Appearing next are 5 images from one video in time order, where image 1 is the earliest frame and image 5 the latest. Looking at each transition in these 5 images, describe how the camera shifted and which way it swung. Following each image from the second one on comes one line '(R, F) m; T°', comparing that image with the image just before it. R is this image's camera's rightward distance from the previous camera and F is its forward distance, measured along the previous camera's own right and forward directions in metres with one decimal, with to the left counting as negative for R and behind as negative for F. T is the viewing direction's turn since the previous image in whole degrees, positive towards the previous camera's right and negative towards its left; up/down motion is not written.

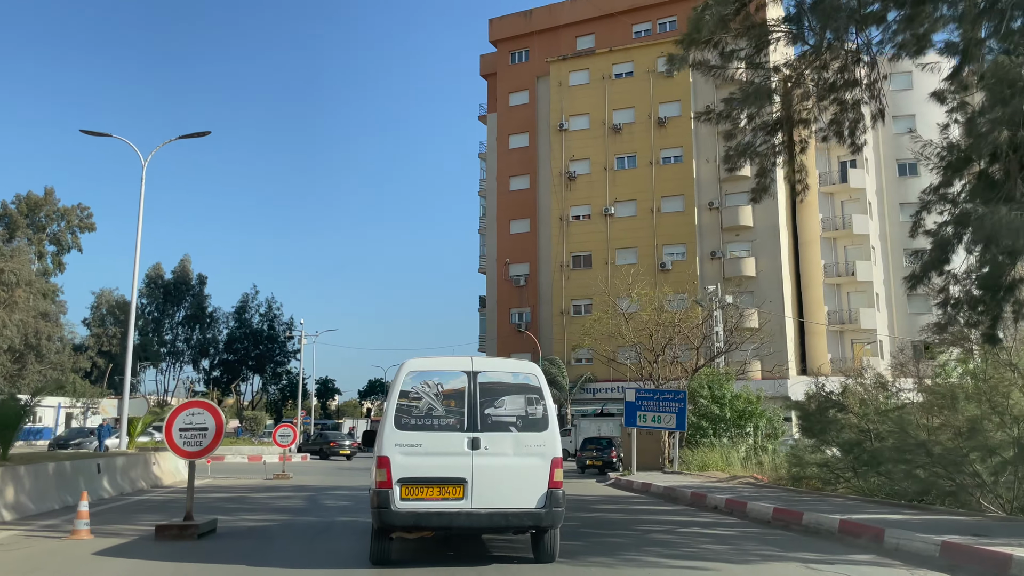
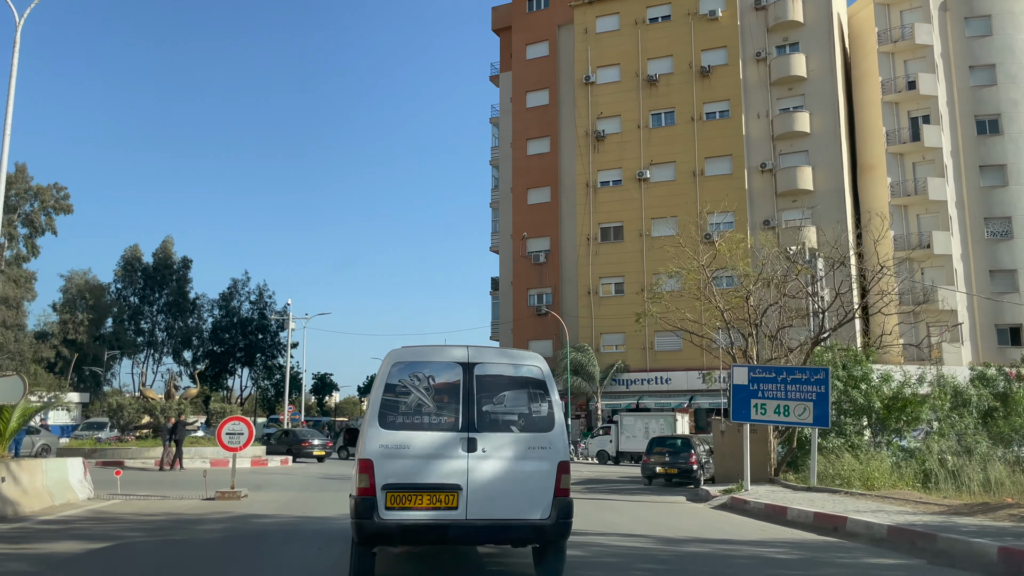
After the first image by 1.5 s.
(-1.0, +6.5) m; 0°
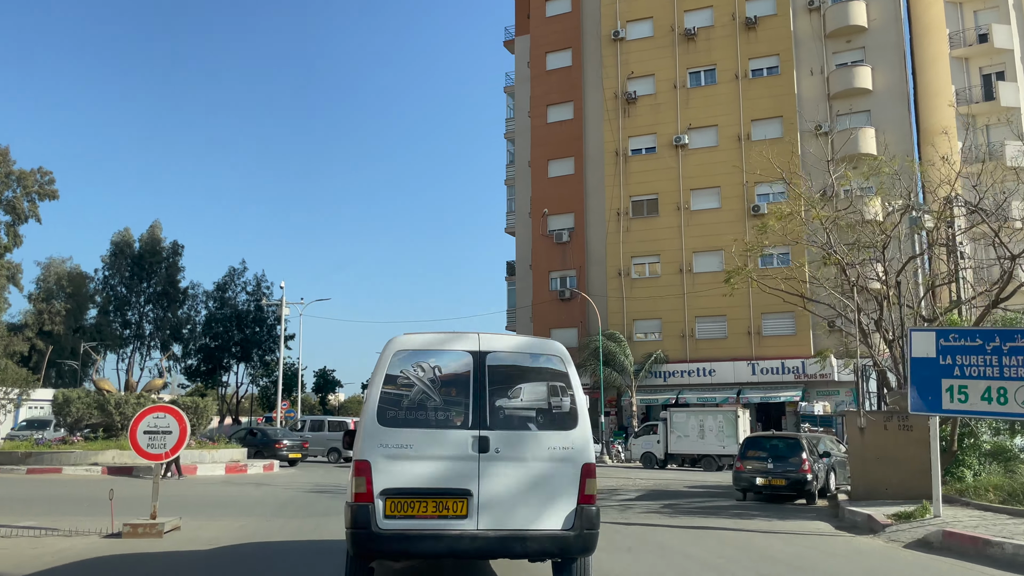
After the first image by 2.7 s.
(-0.8, +4.8) m; 0°
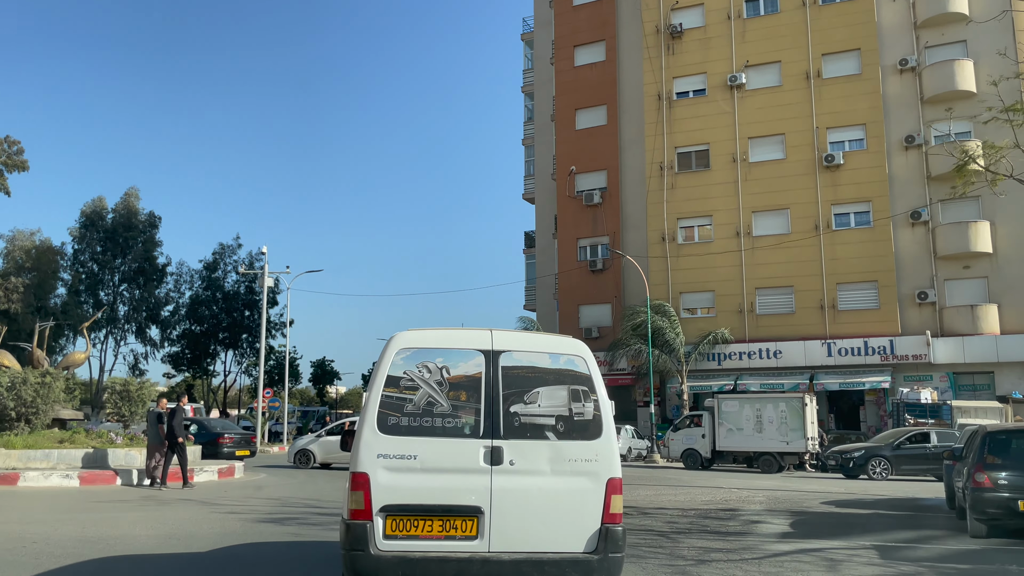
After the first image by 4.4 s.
(-0.9, +5.8) m; 0°
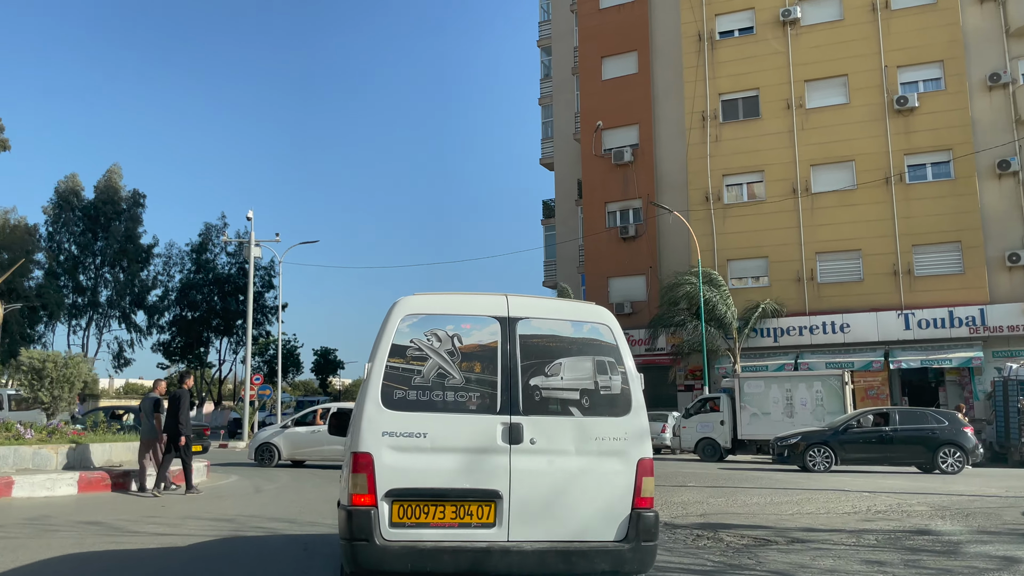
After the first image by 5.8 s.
(-0.6, +4.0) m; 0°
